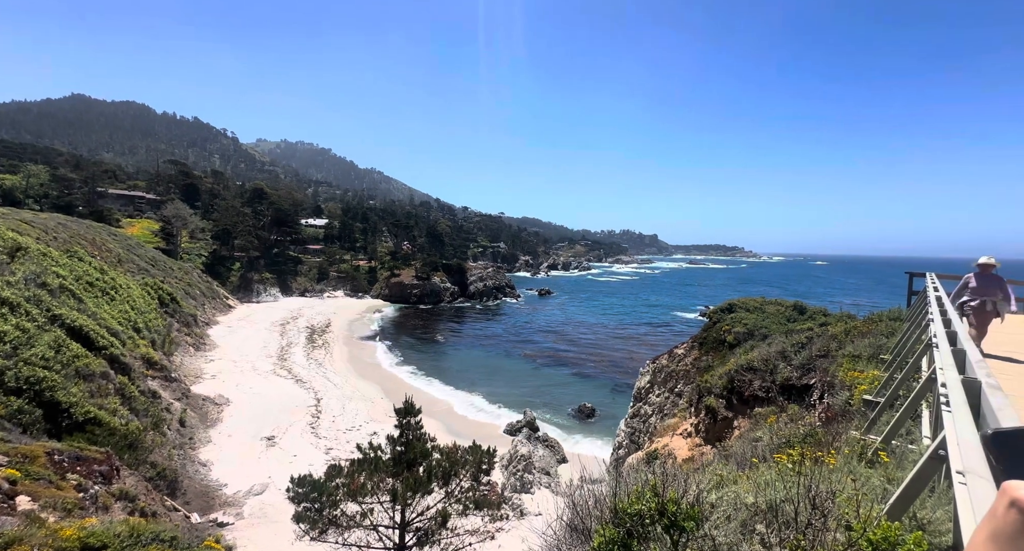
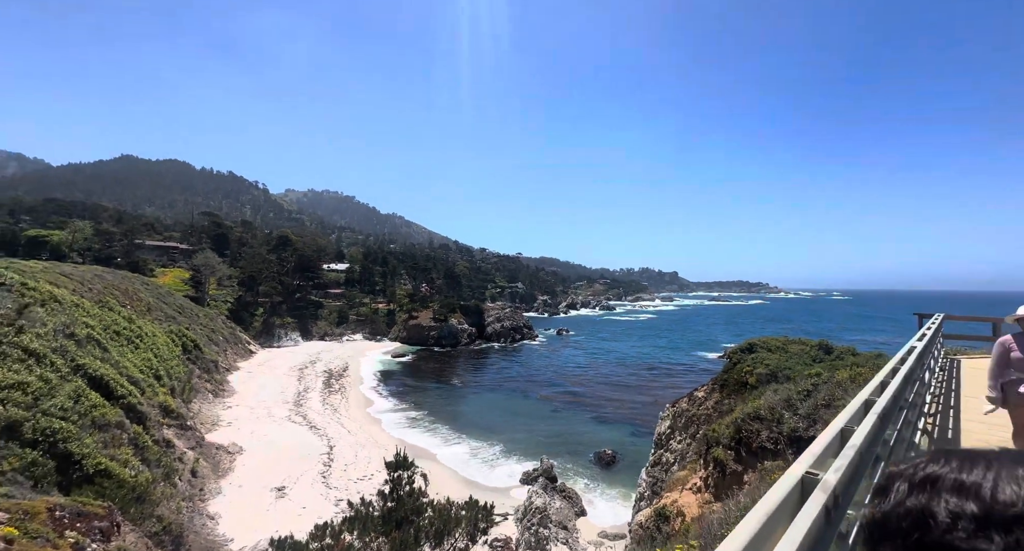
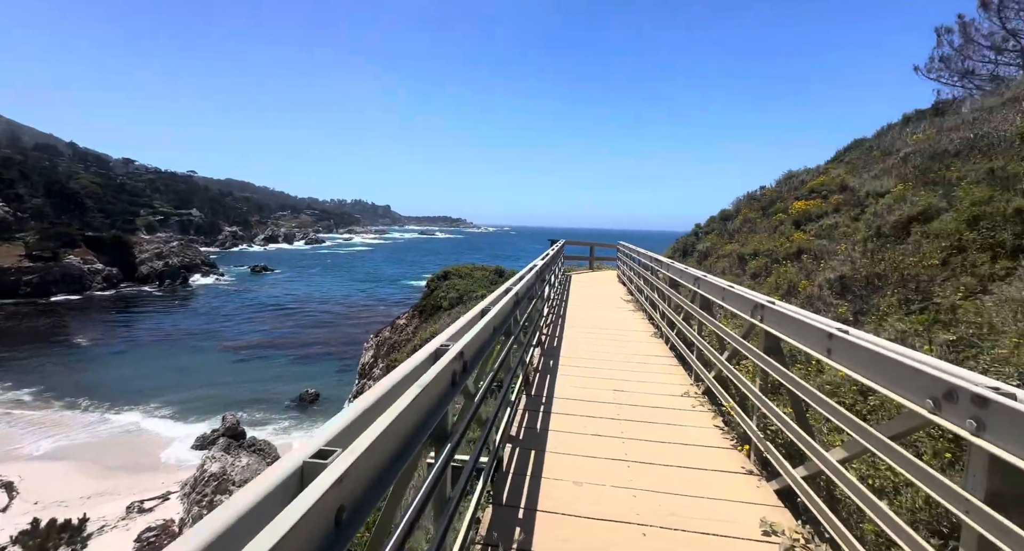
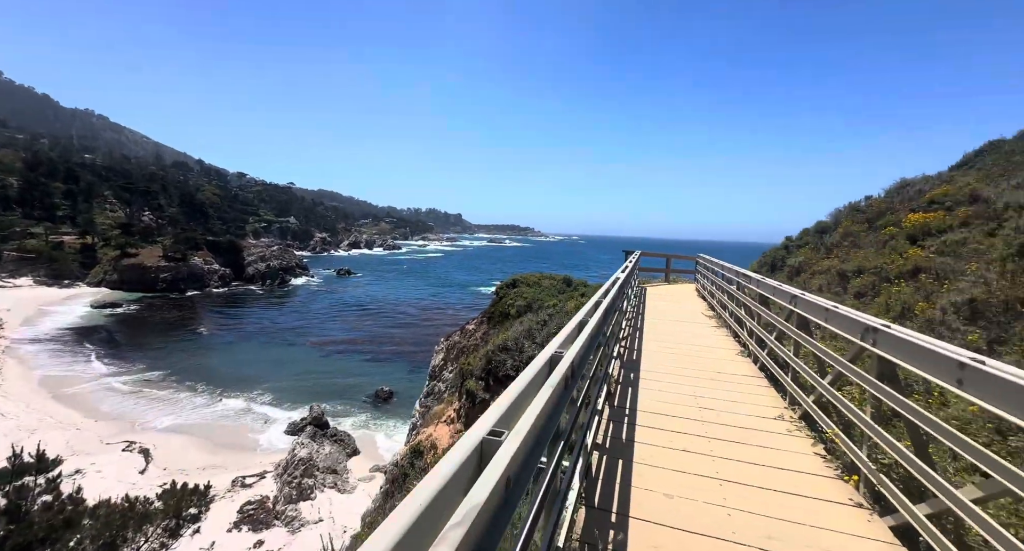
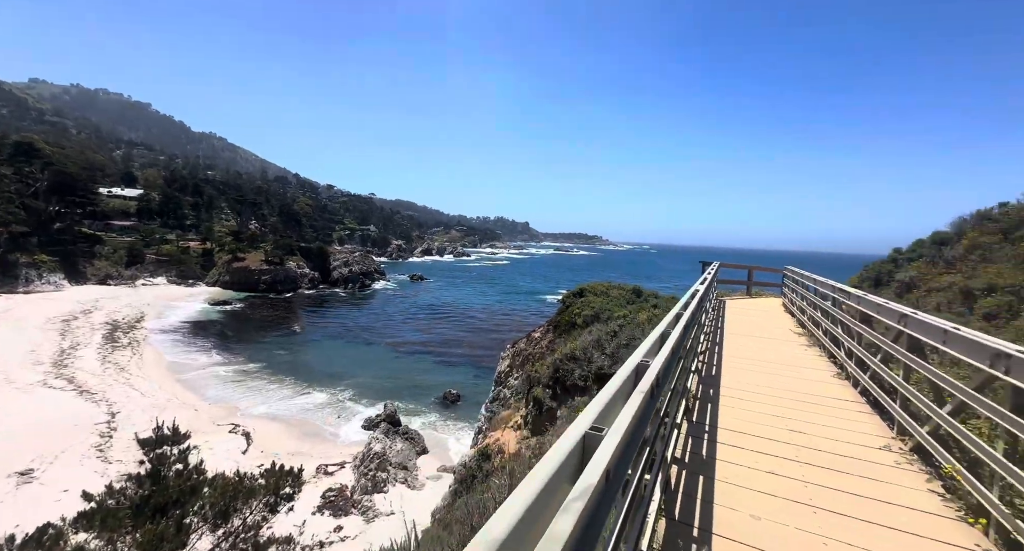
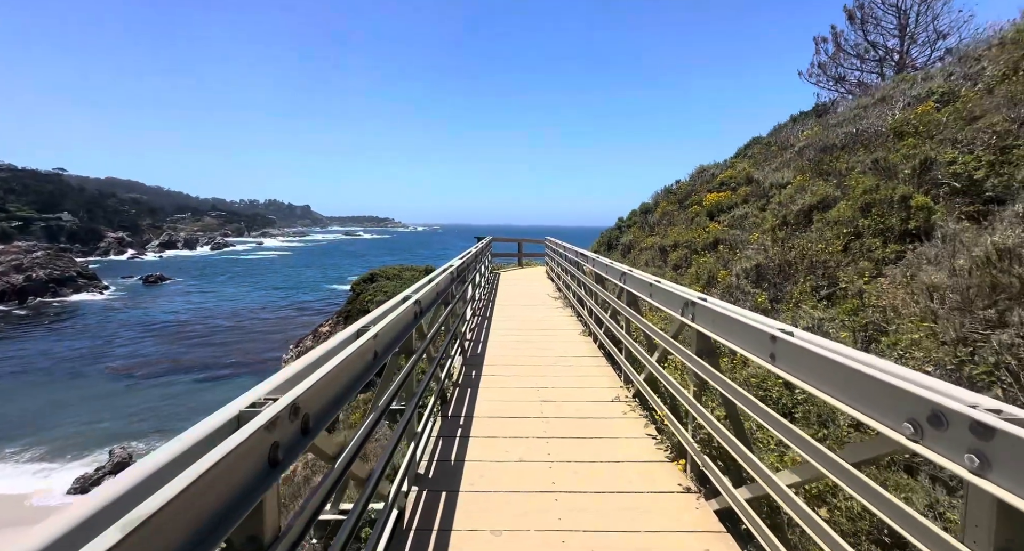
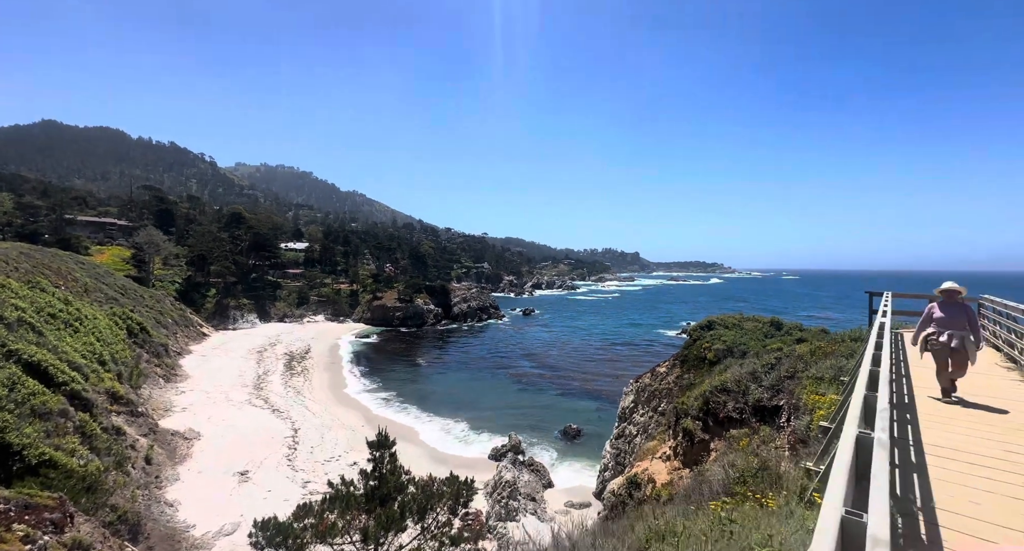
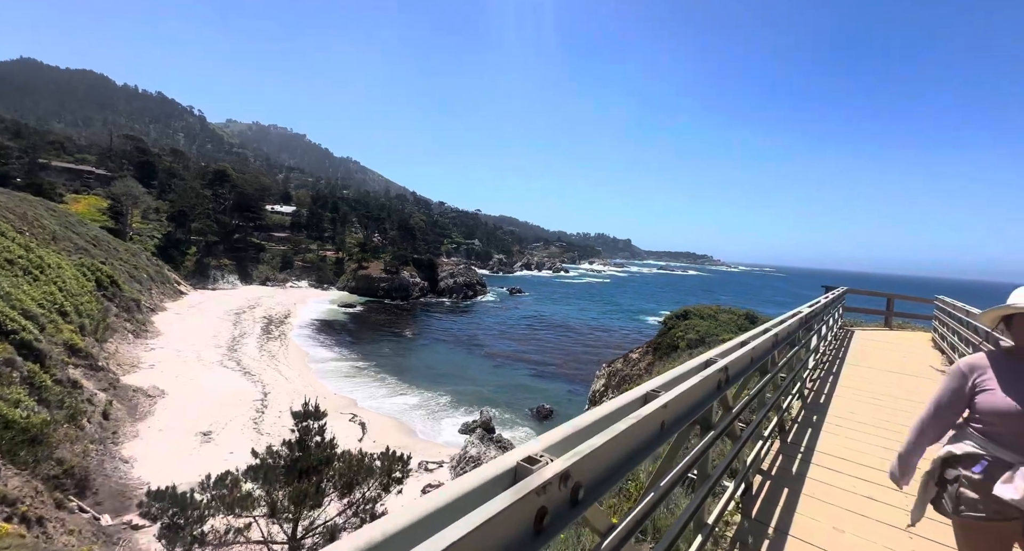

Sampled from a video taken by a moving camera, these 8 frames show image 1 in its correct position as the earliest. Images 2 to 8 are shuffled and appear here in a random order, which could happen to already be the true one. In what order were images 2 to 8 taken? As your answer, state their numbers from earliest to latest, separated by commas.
7, 2, 8, 5, 4, 3, 6
